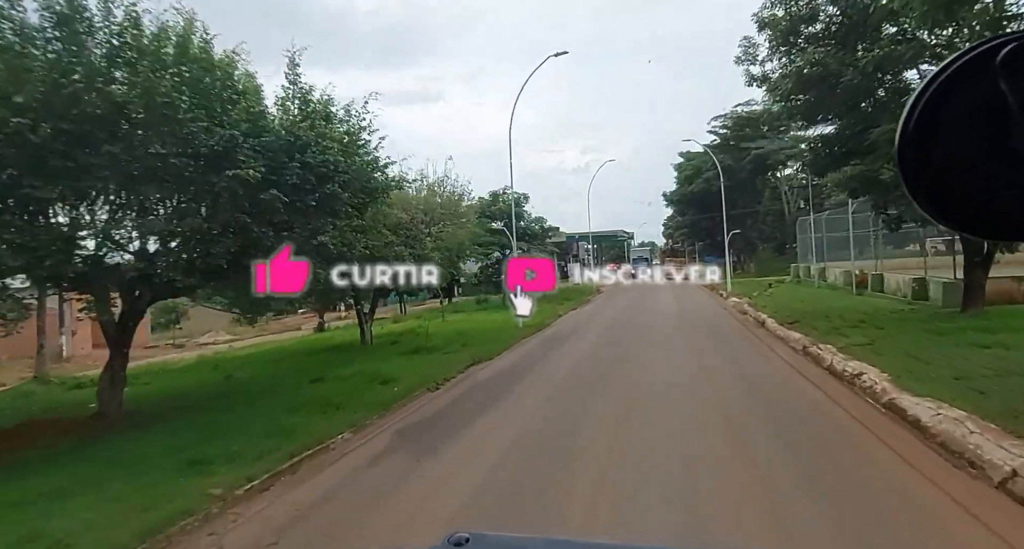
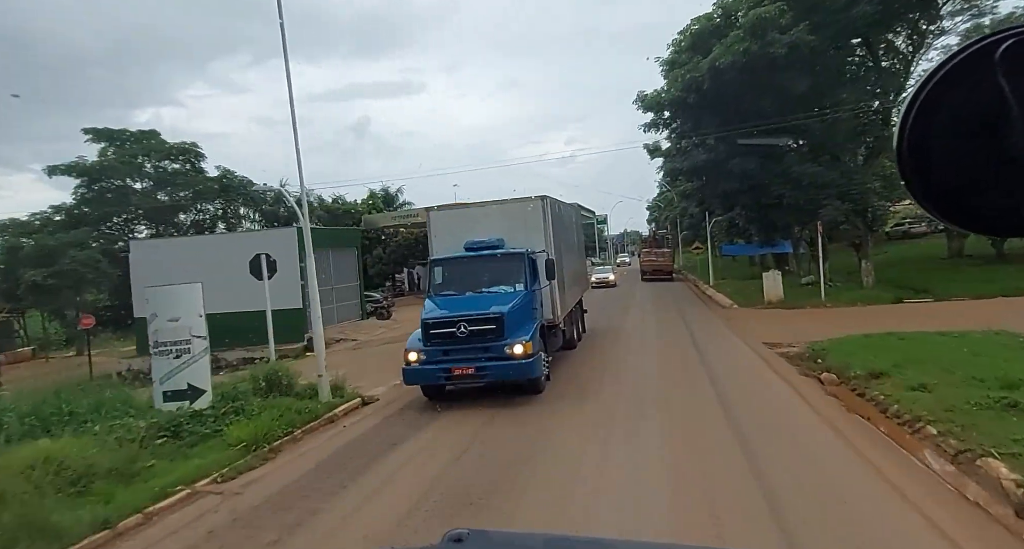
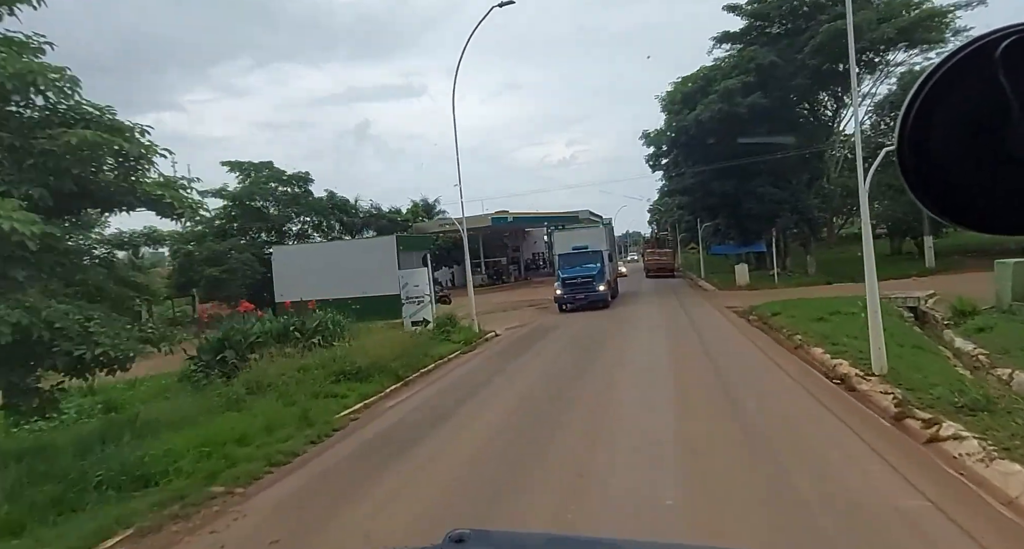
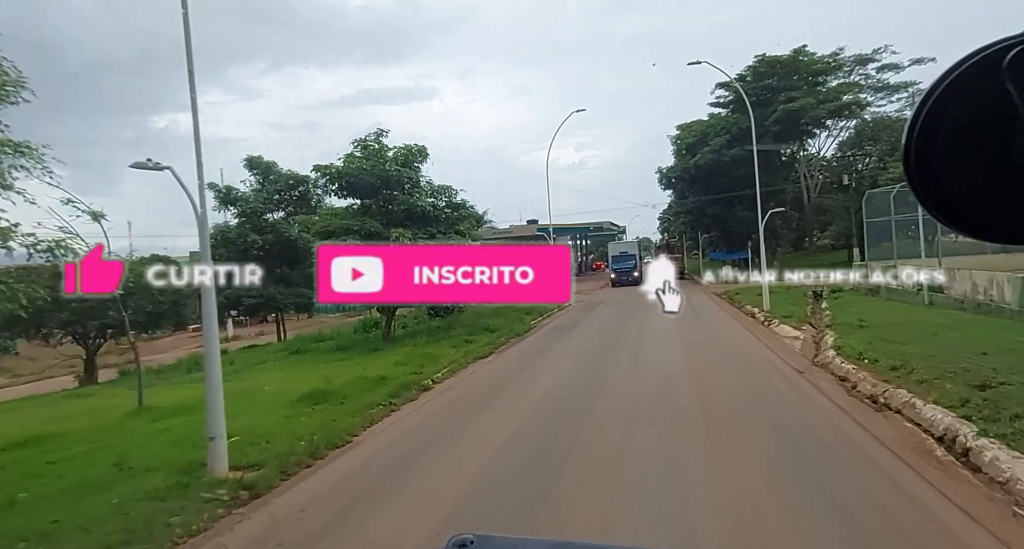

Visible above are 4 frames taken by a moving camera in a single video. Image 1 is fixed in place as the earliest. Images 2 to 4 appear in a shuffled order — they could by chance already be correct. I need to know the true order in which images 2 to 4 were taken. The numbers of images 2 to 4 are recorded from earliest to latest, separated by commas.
4, 3, 2
